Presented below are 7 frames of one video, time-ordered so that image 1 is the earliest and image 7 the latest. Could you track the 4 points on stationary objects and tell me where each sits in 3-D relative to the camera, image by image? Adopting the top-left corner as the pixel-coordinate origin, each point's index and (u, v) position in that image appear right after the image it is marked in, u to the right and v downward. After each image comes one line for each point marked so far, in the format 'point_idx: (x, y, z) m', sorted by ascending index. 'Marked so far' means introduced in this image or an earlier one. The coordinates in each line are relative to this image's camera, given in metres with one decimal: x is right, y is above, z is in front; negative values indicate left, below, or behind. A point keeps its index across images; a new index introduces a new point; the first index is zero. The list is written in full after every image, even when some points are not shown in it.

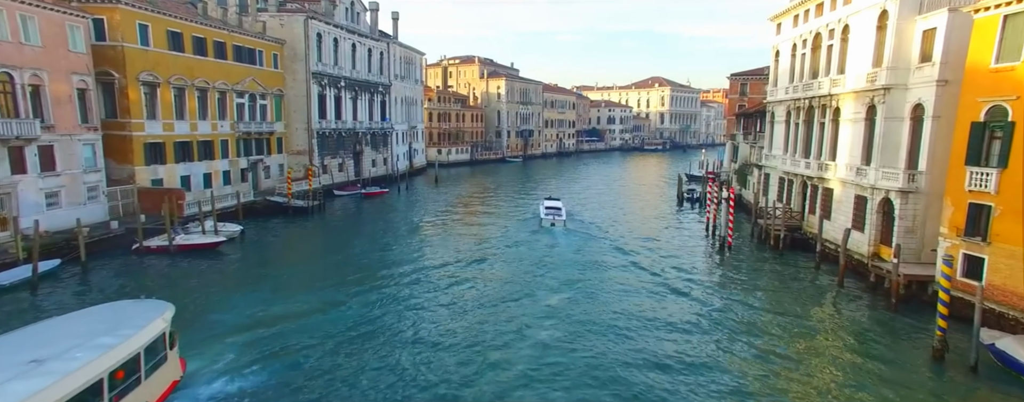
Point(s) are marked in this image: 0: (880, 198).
0: (+13.8, +0.1, +19.9) m
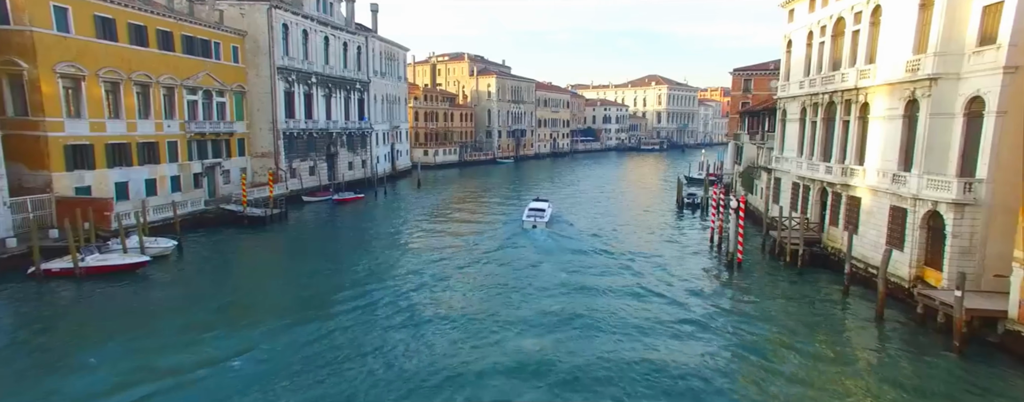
0: (+12.8, -0.3, +16.5) m
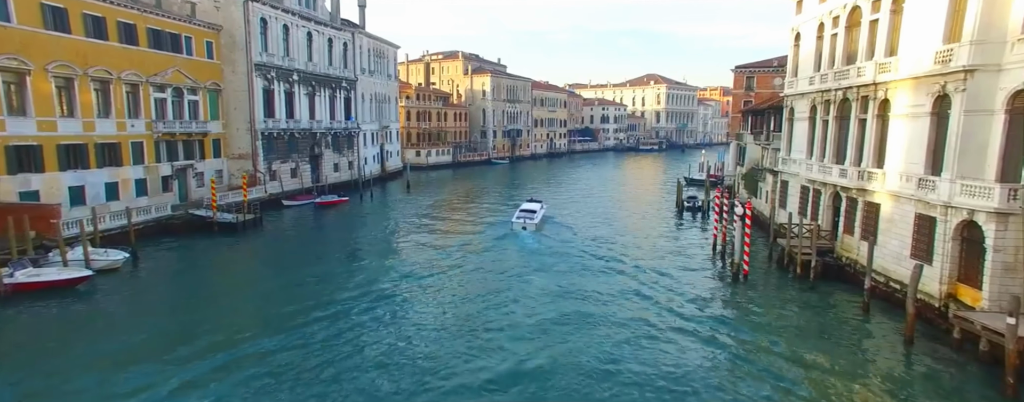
0: (+12.3, -0.6, +14.6) m
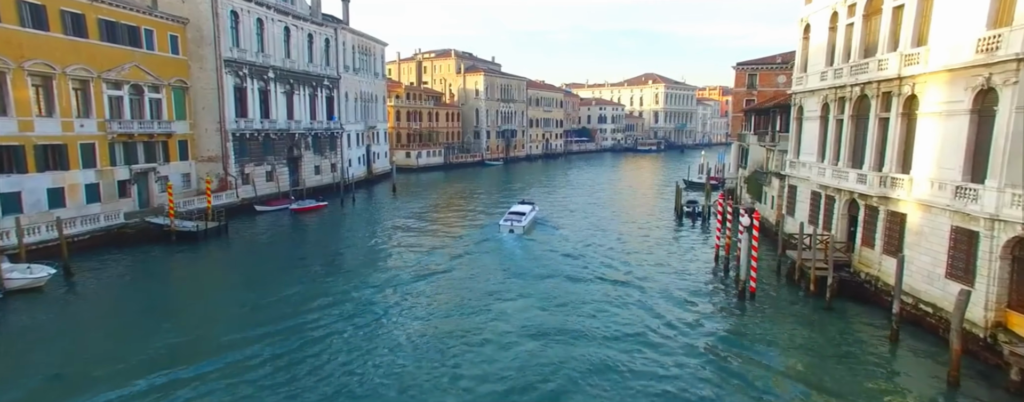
0: (+11.5, -0.9, +12.3) m
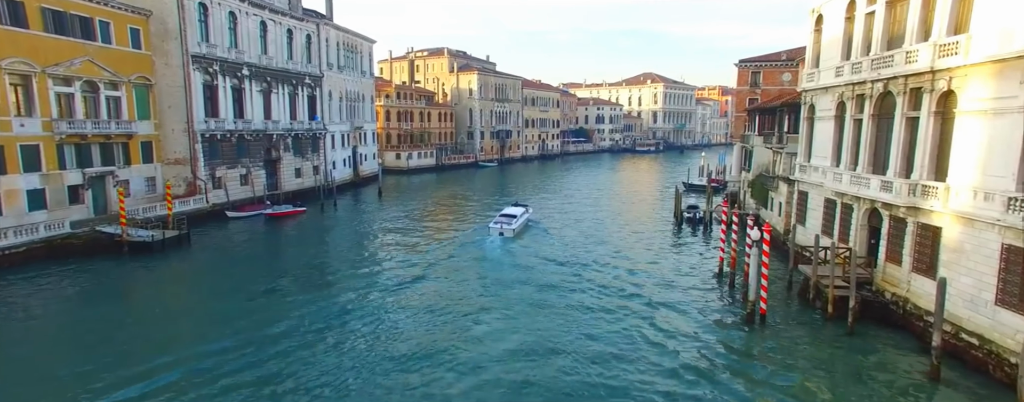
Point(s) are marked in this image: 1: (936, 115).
0: (+10.9, -1.2, +10.1) m
1: (+12.0, +2.4, +15.0) m
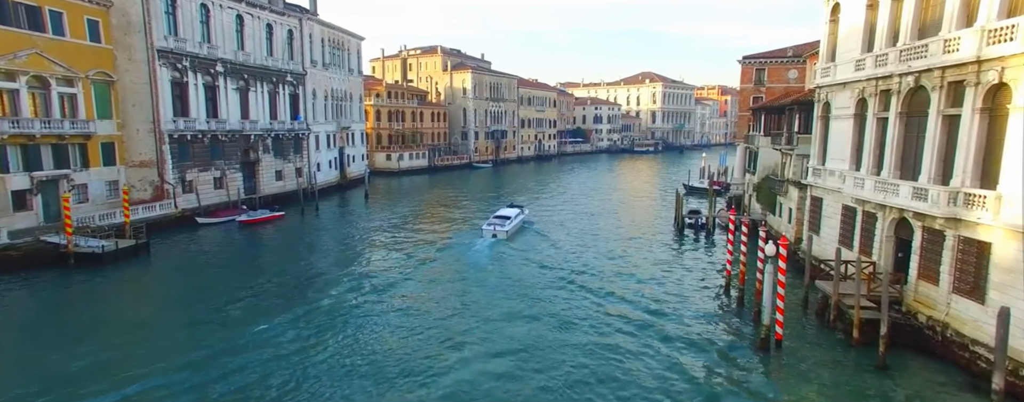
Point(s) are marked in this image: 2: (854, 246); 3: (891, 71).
0: (+10.4, -1.4, +8.1) m
1: (+11.5, +2.2, +13.0) m
2: (+12.0, -1.6, +18.6) m
3: (+11.7, +4.0, +16.4) m
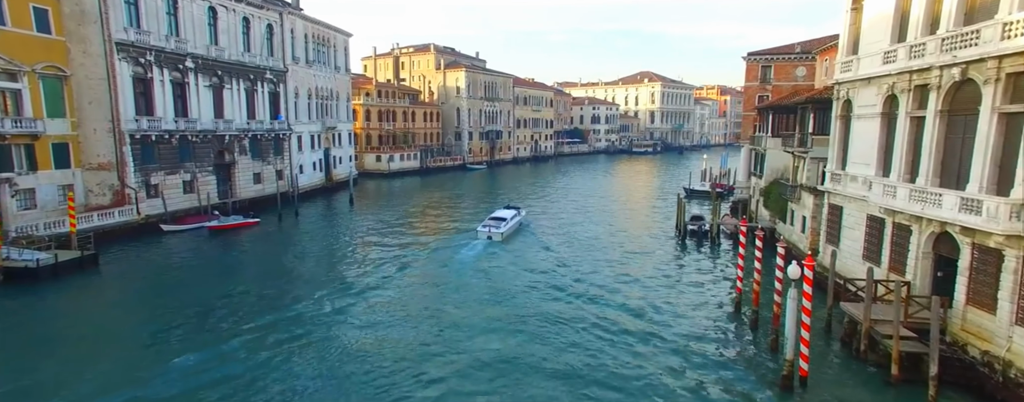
0: (+9.9, -1.7, +5.9) m
1: (+11.0, +1.9, +10.8) m
2: (+11.5, -1.9, +16.5) m
3: (+11.3, +3.7, +14.2) m
